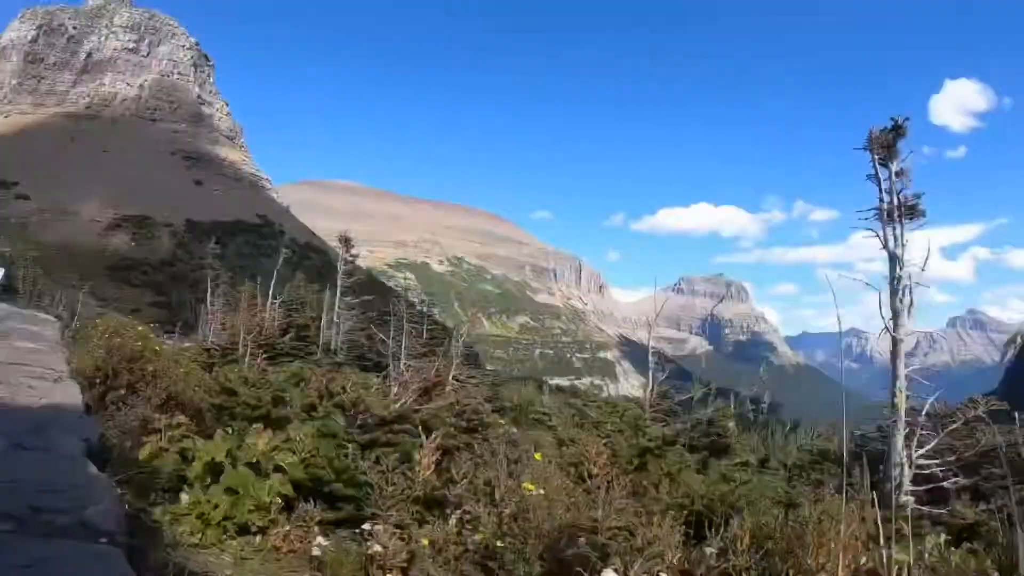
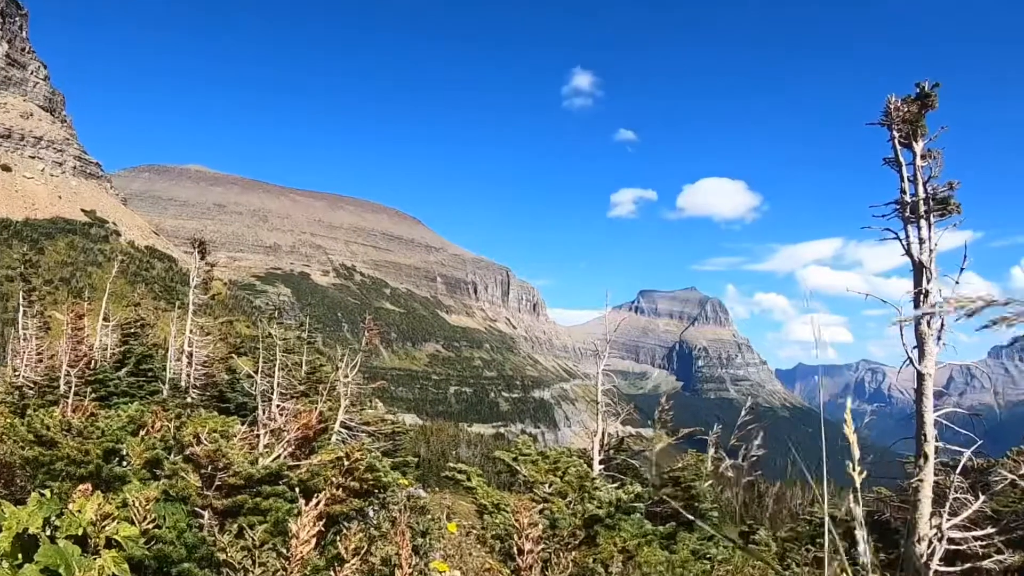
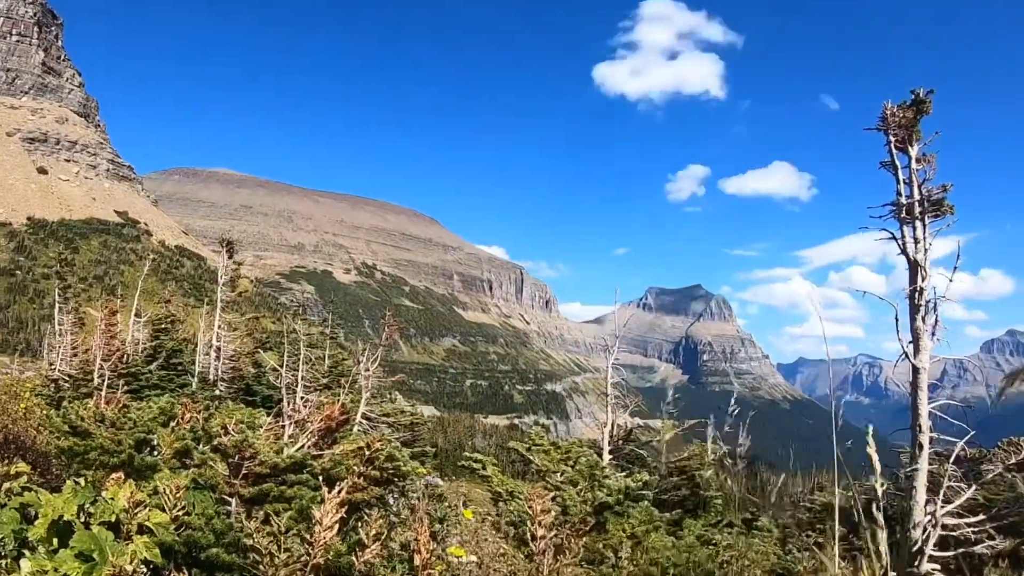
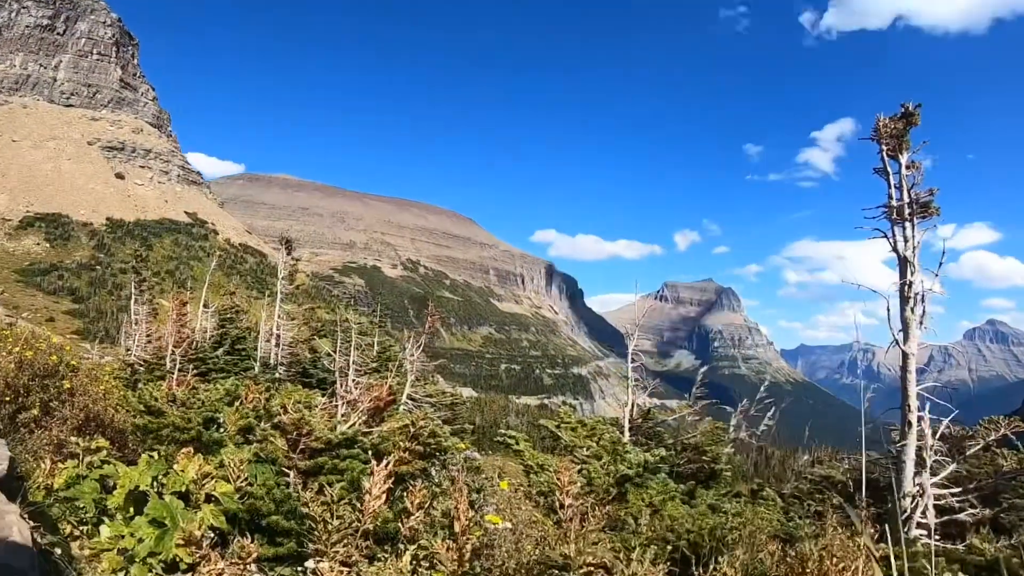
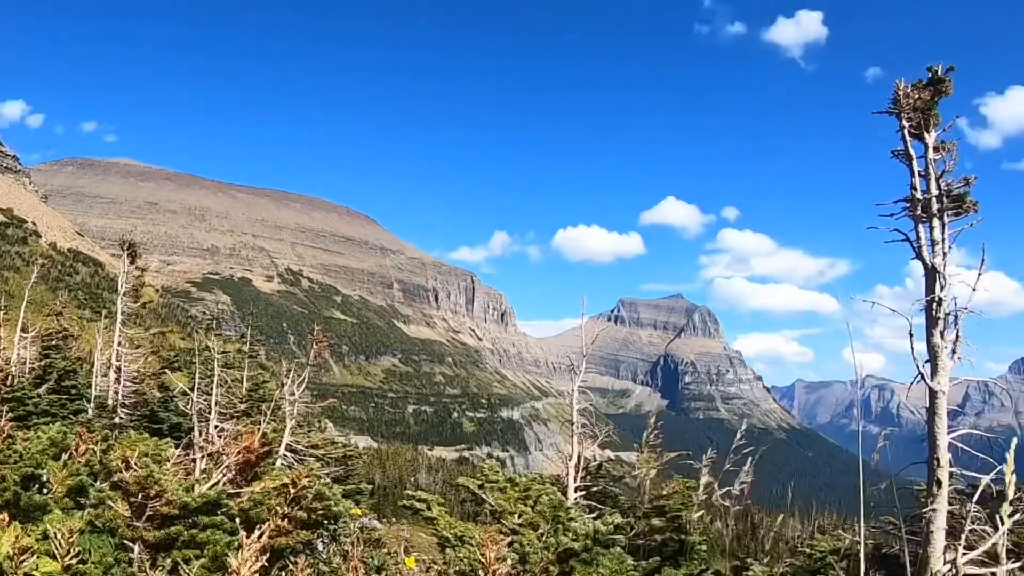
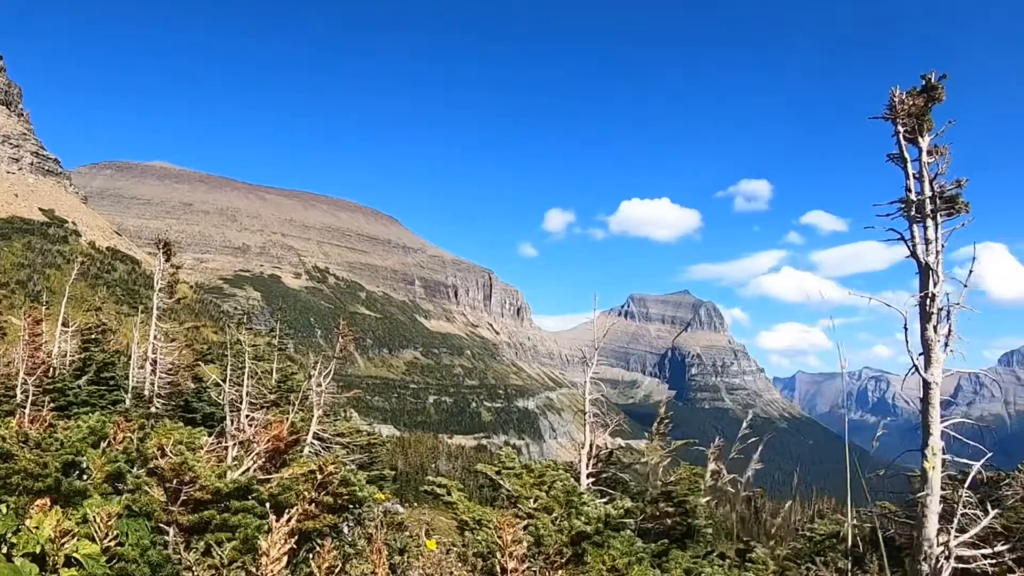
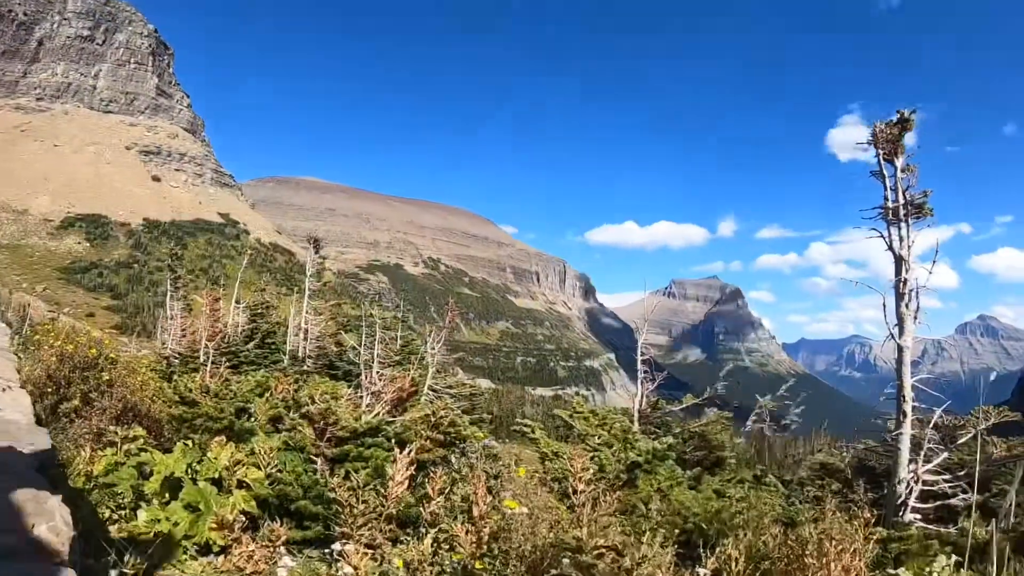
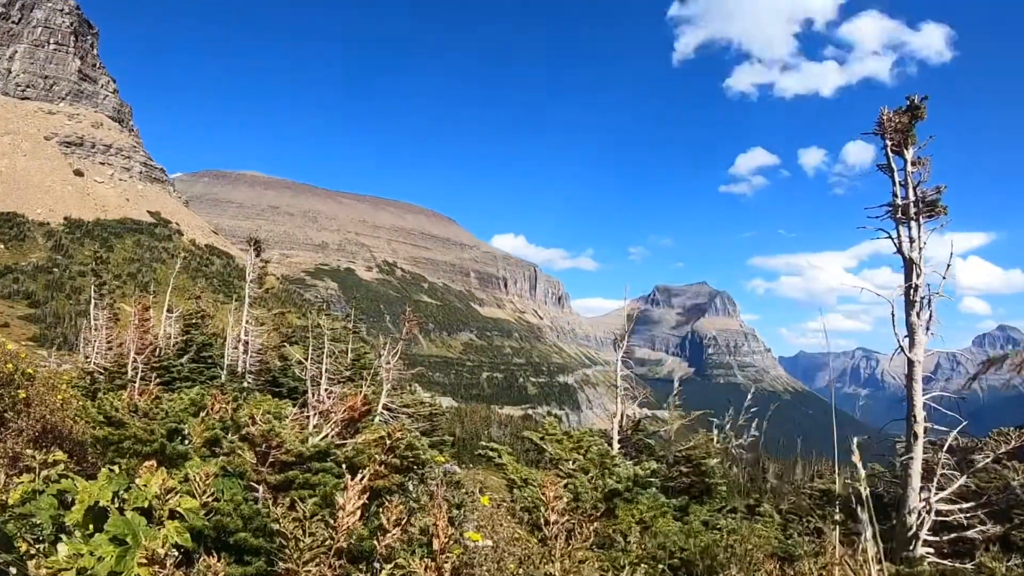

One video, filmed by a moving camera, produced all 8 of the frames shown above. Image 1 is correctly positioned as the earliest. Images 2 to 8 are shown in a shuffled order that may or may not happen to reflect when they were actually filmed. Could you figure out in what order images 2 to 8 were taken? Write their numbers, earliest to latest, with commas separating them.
7, 4, 8, 3, 2, 6, 5
